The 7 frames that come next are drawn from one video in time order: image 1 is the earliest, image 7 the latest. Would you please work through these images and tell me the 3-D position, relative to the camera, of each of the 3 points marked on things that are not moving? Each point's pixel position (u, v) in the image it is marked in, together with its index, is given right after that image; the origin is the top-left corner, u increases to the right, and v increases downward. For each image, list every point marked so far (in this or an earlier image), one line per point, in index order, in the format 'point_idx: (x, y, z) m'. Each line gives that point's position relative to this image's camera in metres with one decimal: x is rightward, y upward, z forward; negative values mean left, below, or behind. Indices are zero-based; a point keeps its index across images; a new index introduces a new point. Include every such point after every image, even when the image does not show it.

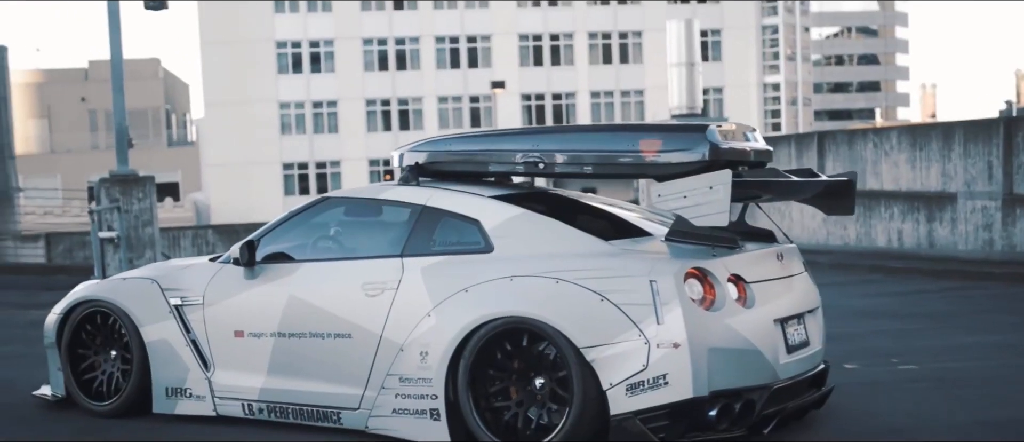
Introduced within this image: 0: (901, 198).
0: (+5.6, +0.3, +19.2) m
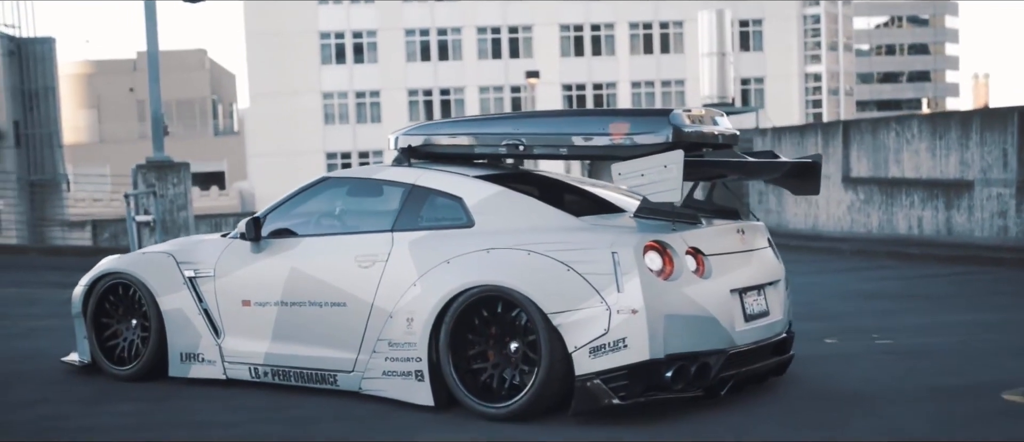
0: (+6.0, +0.5, +19.5) m
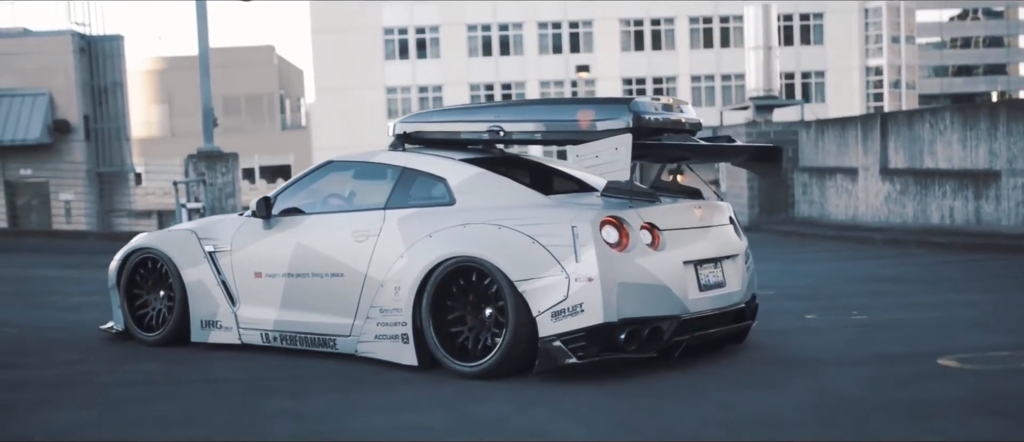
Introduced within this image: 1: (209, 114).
0: (+6.5, +0.7, +19.9) m
1: (-3.9, +1.4, +17.0) m
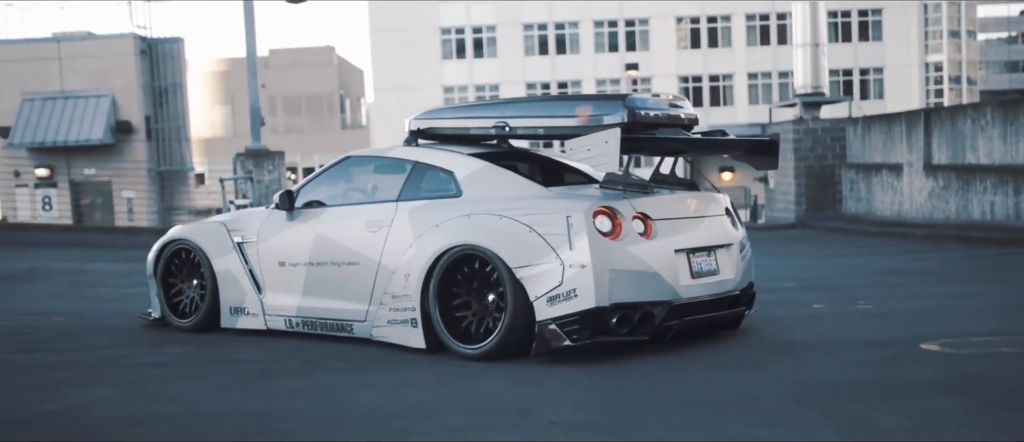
0: (+7.2, +0.7, +19.9) m
1: (-3.4, +1.4, +17.5) m
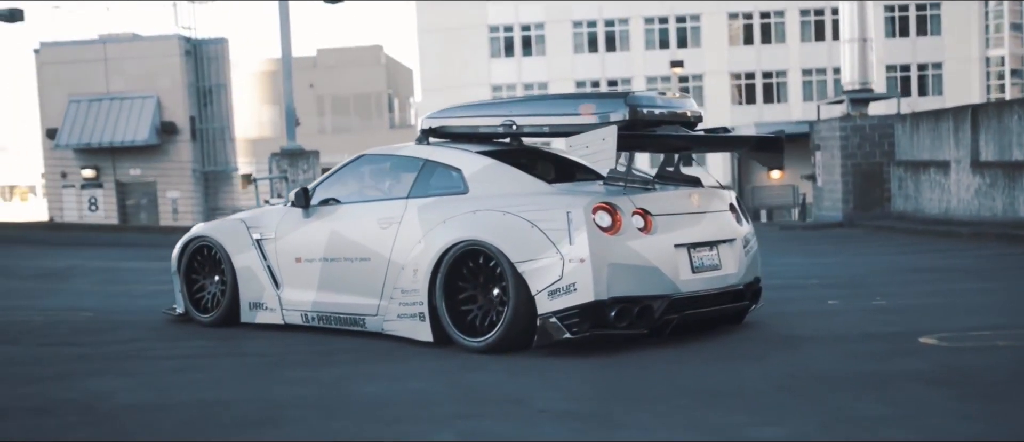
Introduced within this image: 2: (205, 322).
0: (+7.7, +0.8, +19.8) m
1: (-2.9, +1.4, +17.8) m
2: (-2.1, -0.7, +9.2) m
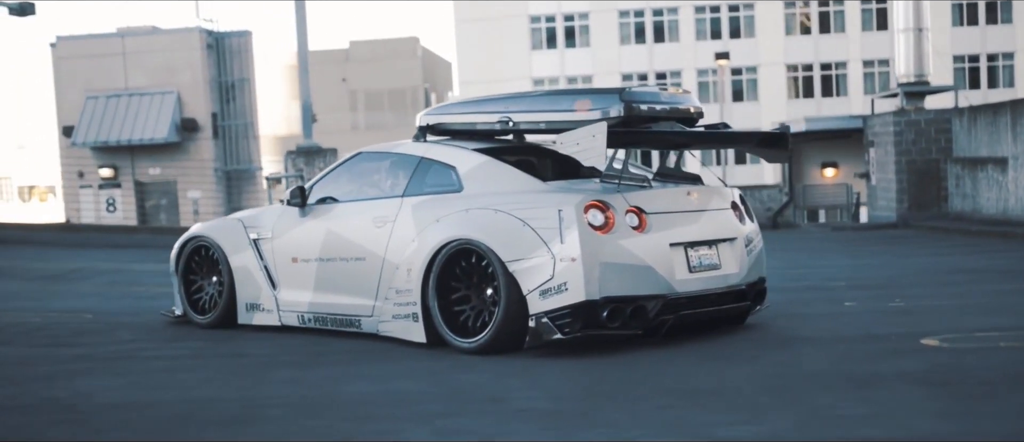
0: (+8.0, +0.8, +19.4) m
1: (-2.6, +1.4, +17.8) m
2: (-2.1, -0.7, +9.1) m
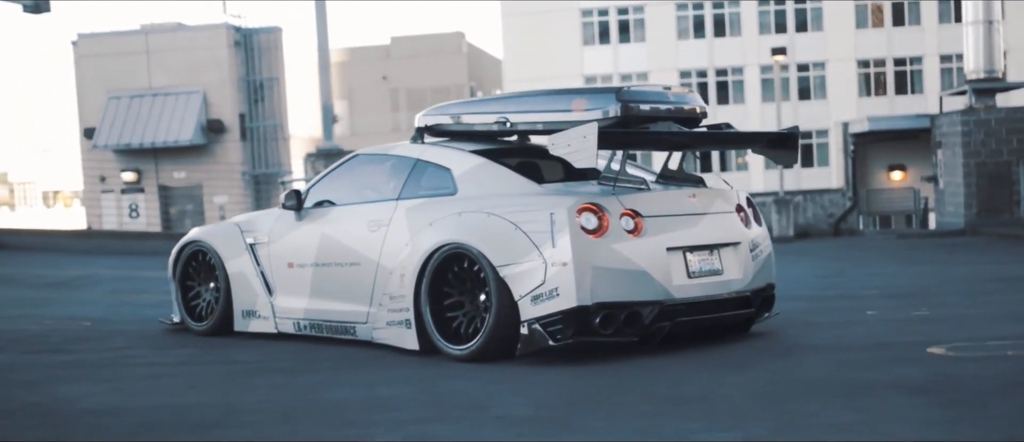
0: (+8.4, +0.7, +18.8) m
1: (-2.3, +1.3, +17.6) m
2: (-2.1, -0.7, +8.9) m
